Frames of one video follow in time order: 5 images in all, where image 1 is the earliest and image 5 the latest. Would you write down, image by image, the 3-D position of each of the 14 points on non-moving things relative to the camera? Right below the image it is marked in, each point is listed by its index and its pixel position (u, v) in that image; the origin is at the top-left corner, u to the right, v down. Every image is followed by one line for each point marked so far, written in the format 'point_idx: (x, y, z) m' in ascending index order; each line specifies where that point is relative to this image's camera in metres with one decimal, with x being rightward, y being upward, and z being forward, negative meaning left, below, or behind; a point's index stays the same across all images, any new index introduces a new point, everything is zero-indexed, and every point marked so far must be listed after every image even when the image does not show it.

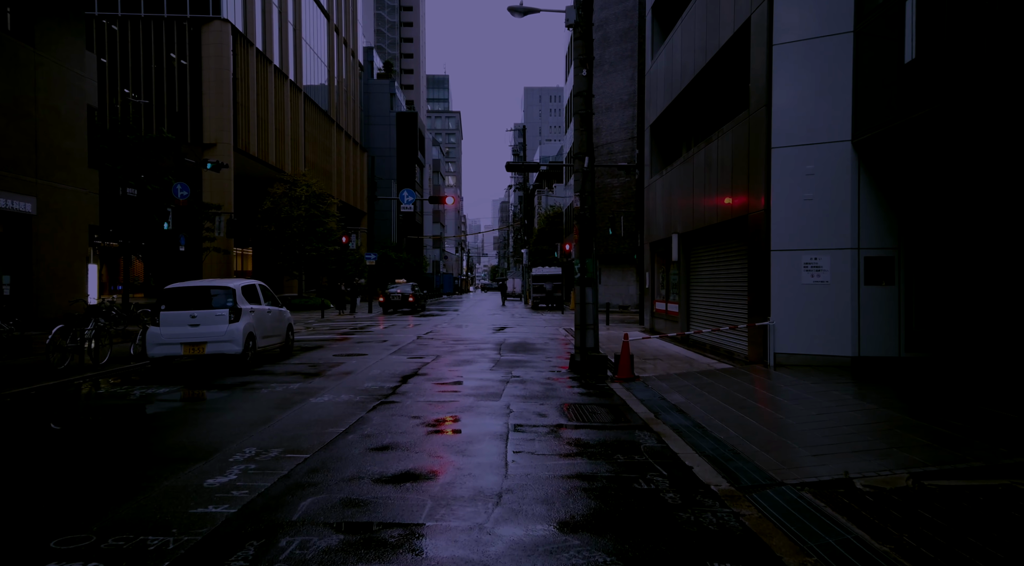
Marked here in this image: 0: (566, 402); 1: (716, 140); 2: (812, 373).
0: (+0.8, -1.8, +10.2) m
1: (+4.7, +3.3, +15.8) m
2: (+5.1, -1.5, +11.7) m
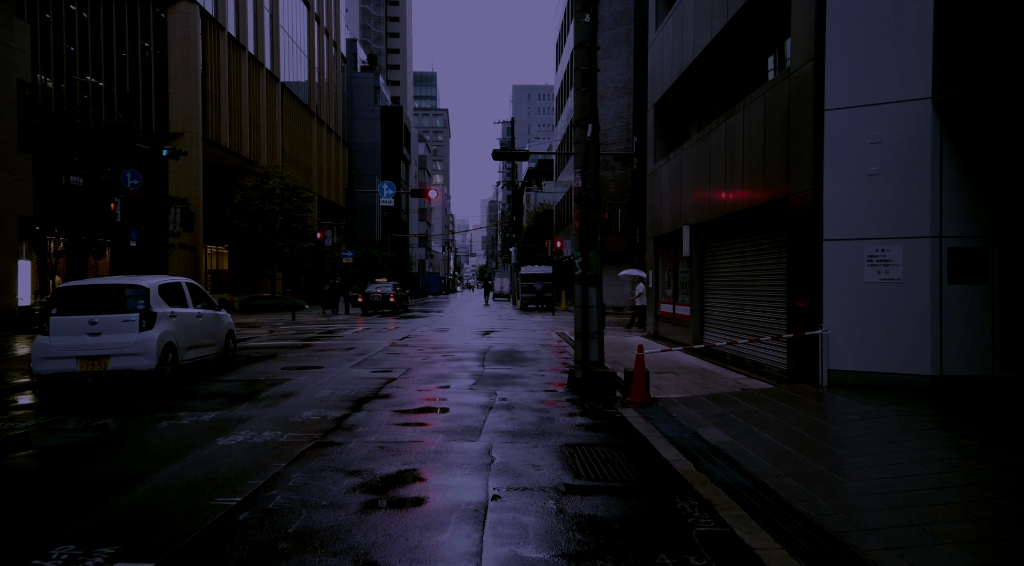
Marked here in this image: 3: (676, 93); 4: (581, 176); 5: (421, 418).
0: (+0.6, -1.7, +7.5) m
1: (+4.5, +3.3, +13.3) m
2: (+4.9, -1.5, +9.1) m
3: (+4.5, +5.3, +19.0) m
4: (+1.1, +1.7, +11.0) m
5: (-1.1, -1.7, +8.5) m
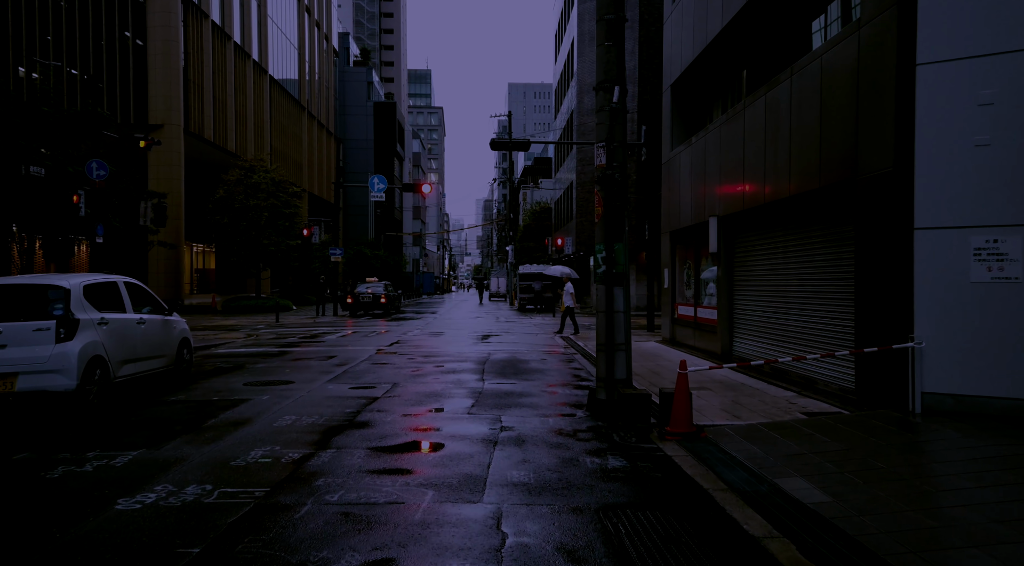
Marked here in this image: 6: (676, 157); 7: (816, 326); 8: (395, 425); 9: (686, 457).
0: (+0.7, -1.7, +5.5) m
1: (+4.5, +3.3, +11.3) m
2: (+5.0, -1.5, +7.1) m
3: (+4.6, +5.3, +17.0) m
4: (+1.2, +1.7, +9.0) m
5: (-1.0, -1.7, +6.5) m
6: (+4.3, +3.3, +18.1) m
7: (+4.7, -0.7, +10.6) m
8: (-1.4, -1.7, +8.2) m
9: (+1.7, -1.7, +6.9) m
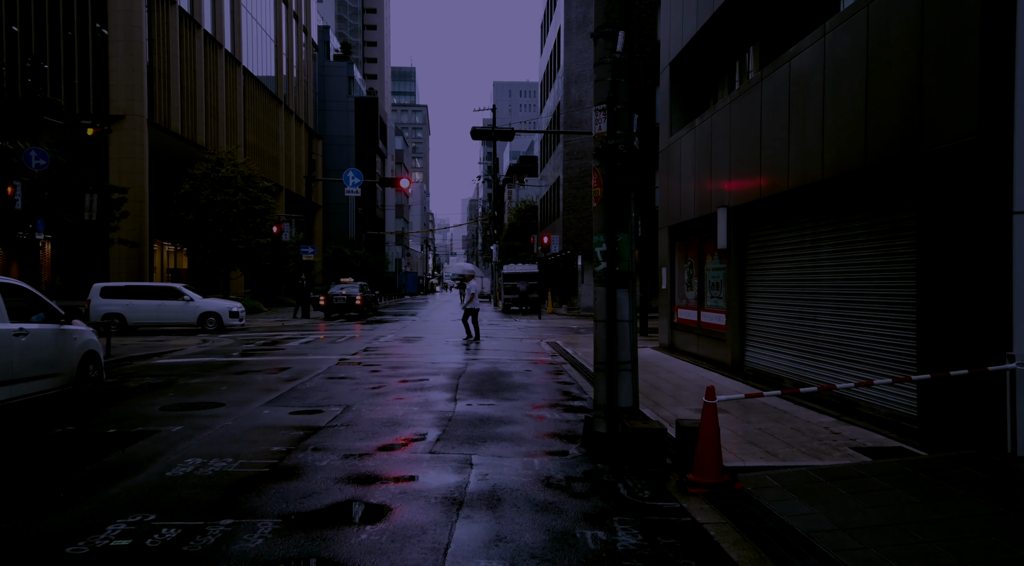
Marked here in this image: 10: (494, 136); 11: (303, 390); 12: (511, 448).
0: (+0.5, -1.8, +3.6) m
1: (+4.2, +3.3, +9.4) m
2: (+4.8, -1.5, +5.3) m
3: (+4.2, +5.3, +15.1) m
4: (+1.0, +1.7, +7.1) m
5: (-1.2, -1.7, +4.5) m
6: (+3.9, +3.3, +16.2) m
7: (+4.4, -0.7, +8.8) m
8: (-1.6, -1.7, +6.2) m
9: (+1.5, -1.8, +4.9) m
10: (-0.5, +4.0, +18.2) m
11: (-3.3, -1.7, +10.8) m
12: (0.0, -1.7, +7.2) m
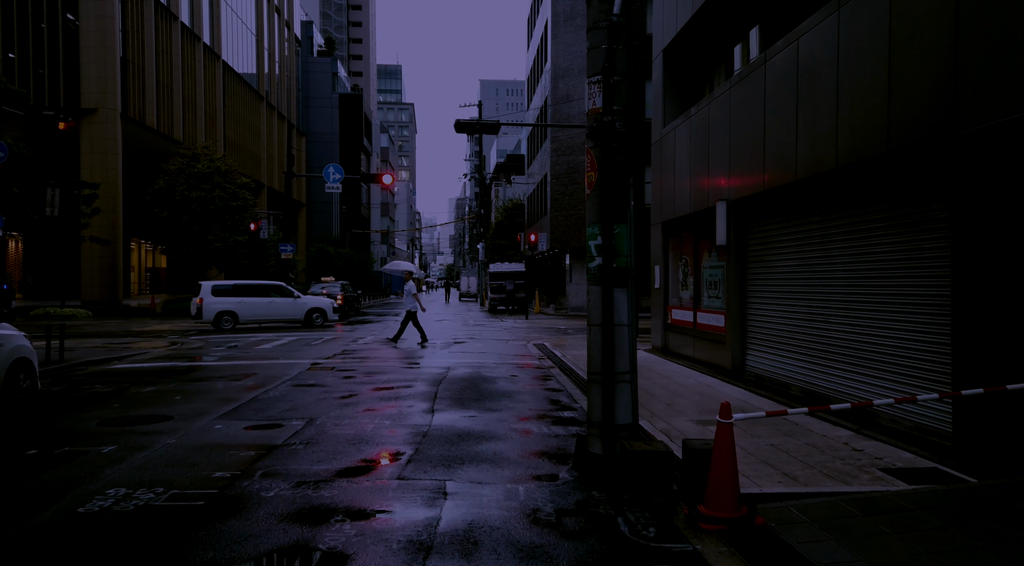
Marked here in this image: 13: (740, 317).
0: (+0.4, -1.7, +2.7) m
1: (+4.0, +3.3, +8.6) m
2: (+4.6, -1.5, +4.4) m
3: (+3.8, +5.3, +14.2) m
4: (+0.8, +1.7, +6.2) m
5: (-1.3, -1.7, +3.5) m
6: (+3.5, +3.3, +15.4) m
7: (+4.2, -0.7, +7.9) m
8: (-1.8, -1.7, +5.2) m
9: (+1.4, -1.8, +4.0) m
10: (-0.8, +4.0, +17.2) m
11: (-3.5, -1.7, +9.8) m
12: (-0.2, -1.7, +6.2) m
13: (+4.0, -0.6, +11.9) m
